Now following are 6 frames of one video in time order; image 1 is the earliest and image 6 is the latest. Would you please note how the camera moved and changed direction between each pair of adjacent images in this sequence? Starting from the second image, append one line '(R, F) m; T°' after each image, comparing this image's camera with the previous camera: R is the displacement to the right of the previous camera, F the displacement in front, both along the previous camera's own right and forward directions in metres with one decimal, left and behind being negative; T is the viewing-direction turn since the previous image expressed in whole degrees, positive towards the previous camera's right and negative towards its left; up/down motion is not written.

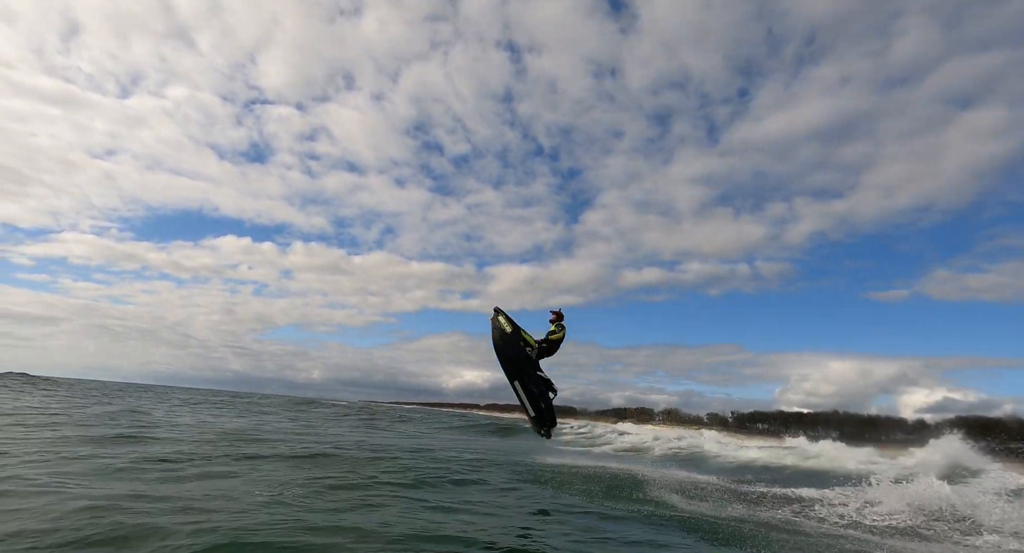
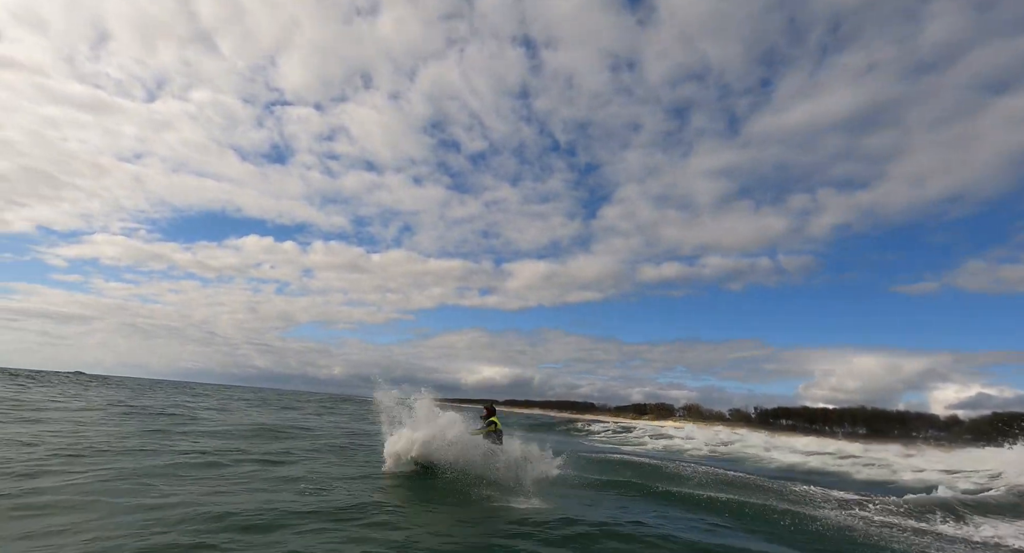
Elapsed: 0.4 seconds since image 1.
(-0.3, -0.6) m; -2°
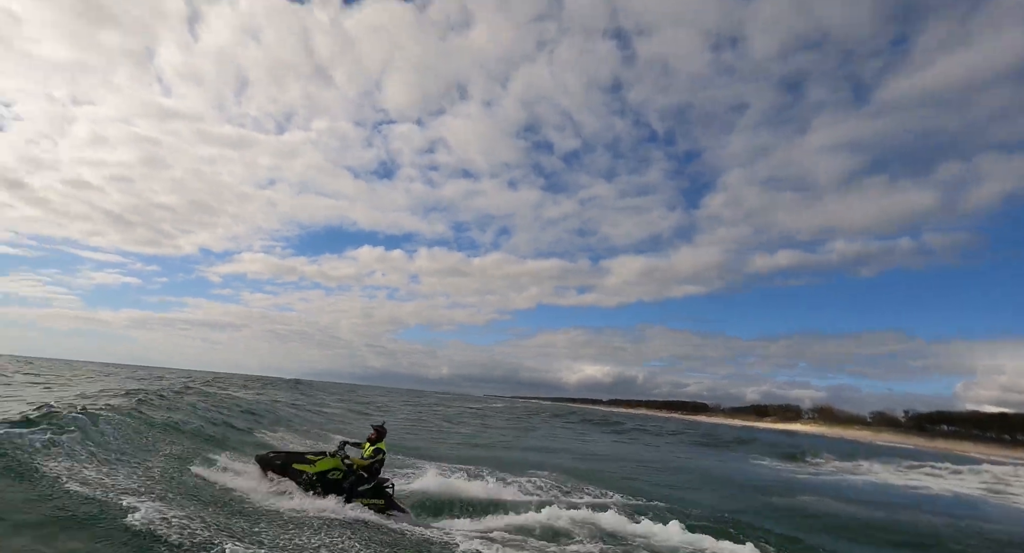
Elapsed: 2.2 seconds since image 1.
(+1.5, -1.5) m; -11°
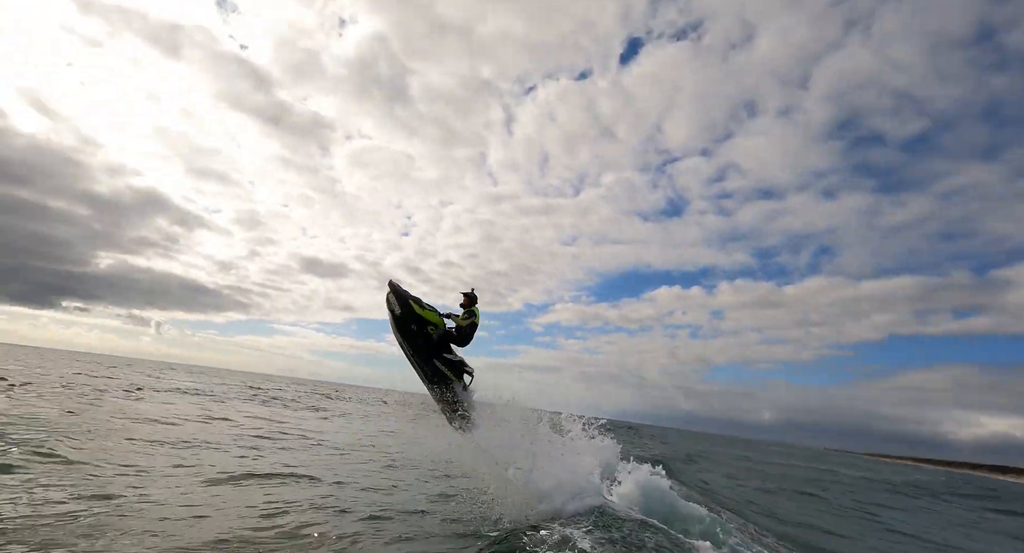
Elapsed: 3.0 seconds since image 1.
(-1.0, -1.4) m; -34°
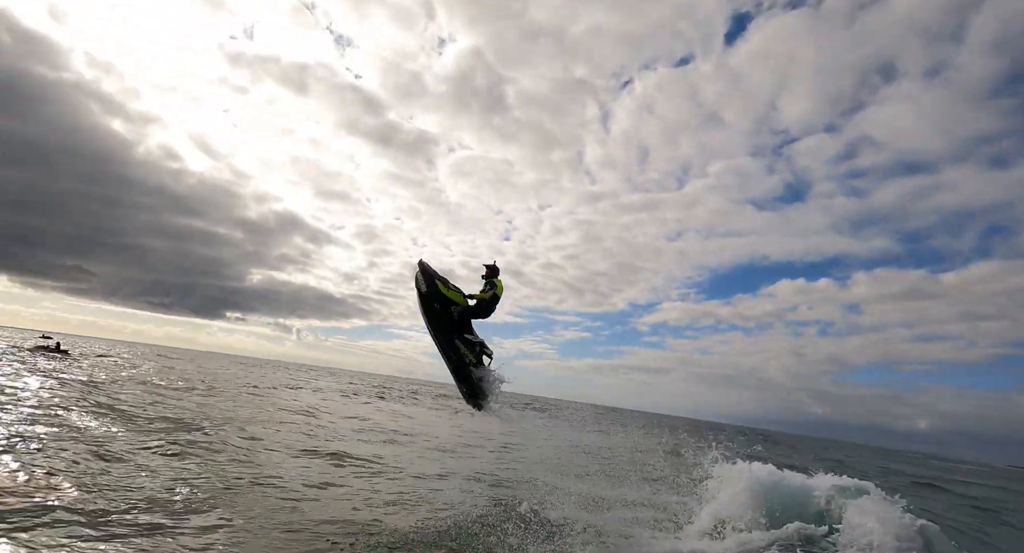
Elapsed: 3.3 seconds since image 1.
(-1.1, +1.7) m; -12°
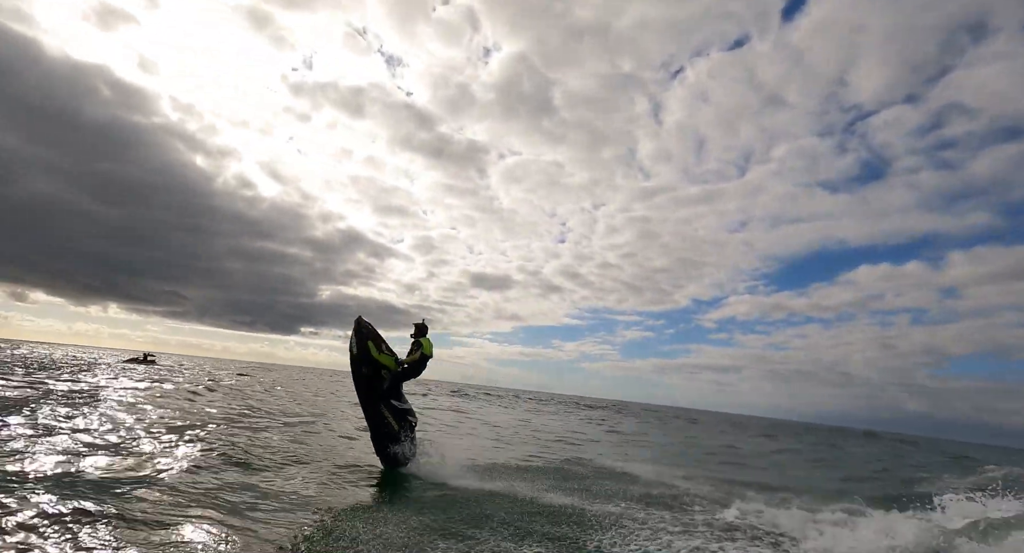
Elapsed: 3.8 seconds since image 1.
(-1.7, +1.0) m; -7°
